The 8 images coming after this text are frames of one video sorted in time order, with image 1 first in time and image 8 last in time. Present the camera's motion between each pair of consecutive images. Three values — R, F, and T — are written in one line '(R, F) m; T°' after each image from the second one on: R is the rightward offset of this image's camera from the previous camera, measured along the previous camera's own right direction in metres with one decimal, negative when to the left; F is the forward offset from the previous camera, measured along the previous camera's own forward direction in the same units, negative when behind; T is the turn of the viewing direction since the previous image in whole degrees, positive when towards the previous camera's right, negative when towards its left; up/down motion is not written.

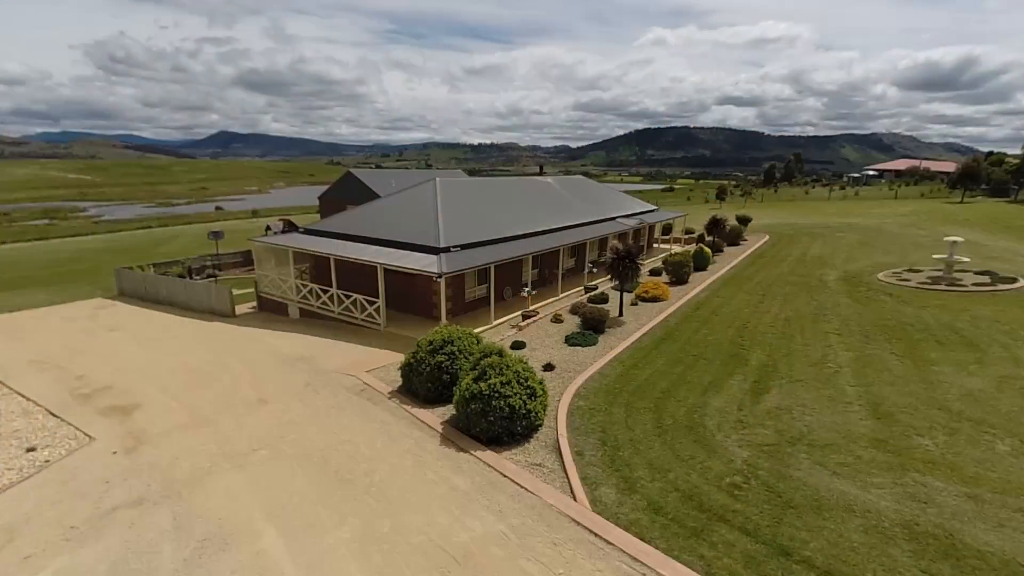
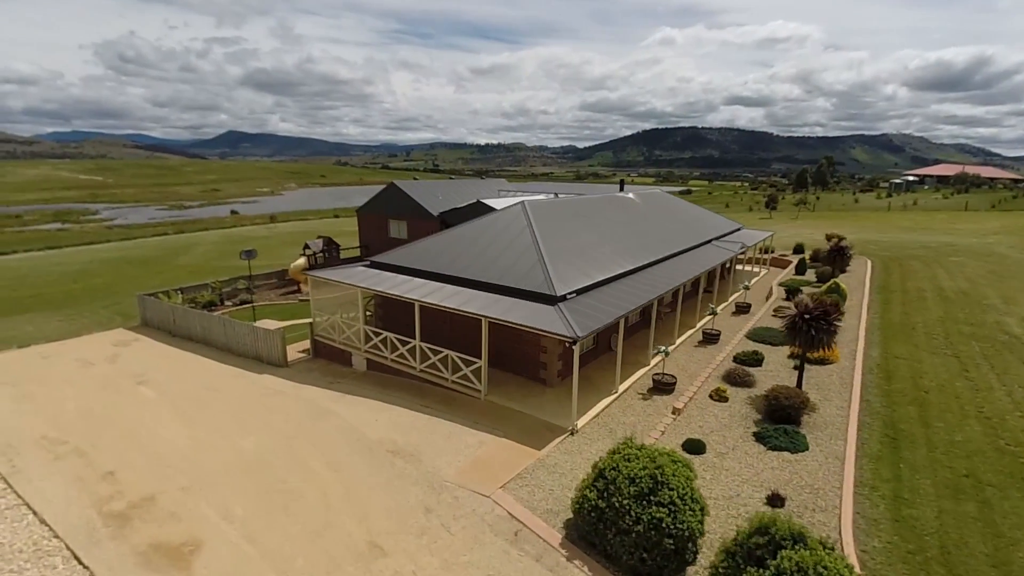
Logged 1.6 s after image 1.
(-3.8, +4.0) m; -1°
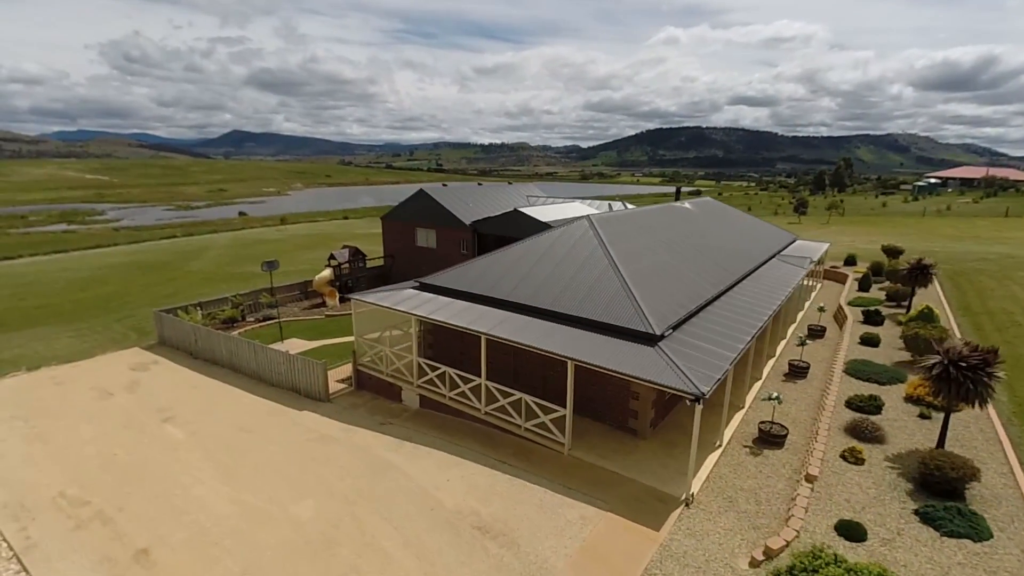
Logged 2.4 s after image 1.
(-2.1, +2.0) m; 0°
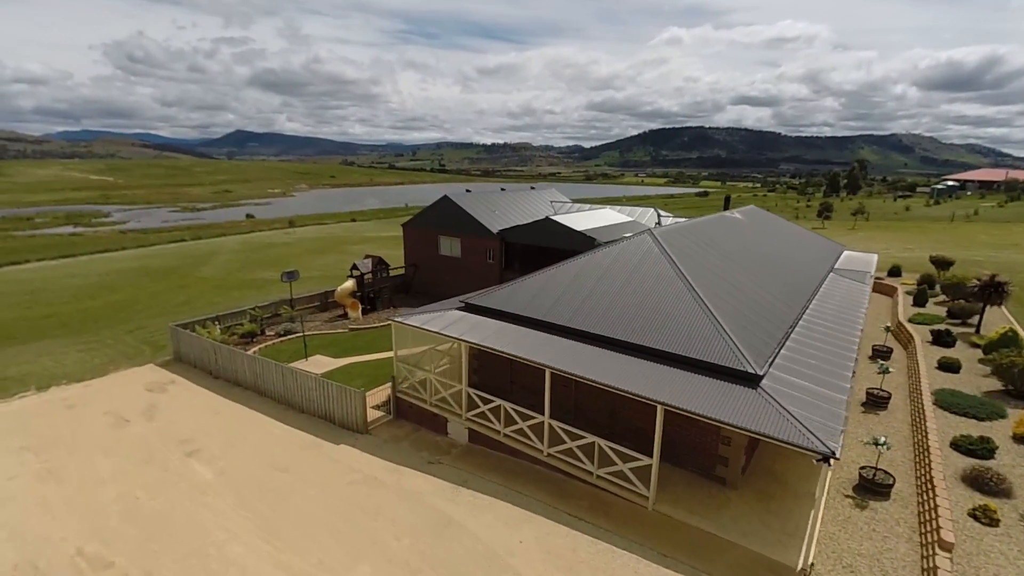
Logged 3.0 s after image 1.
(-1.7, +1.5) m; 0°
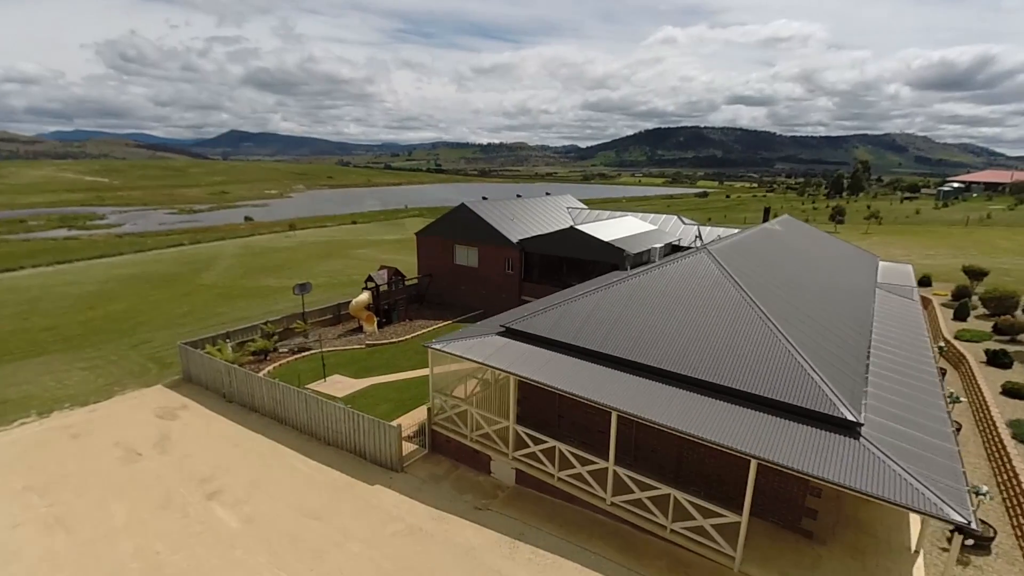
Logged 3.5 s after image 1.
(-1.5, +1.2) m; 0°
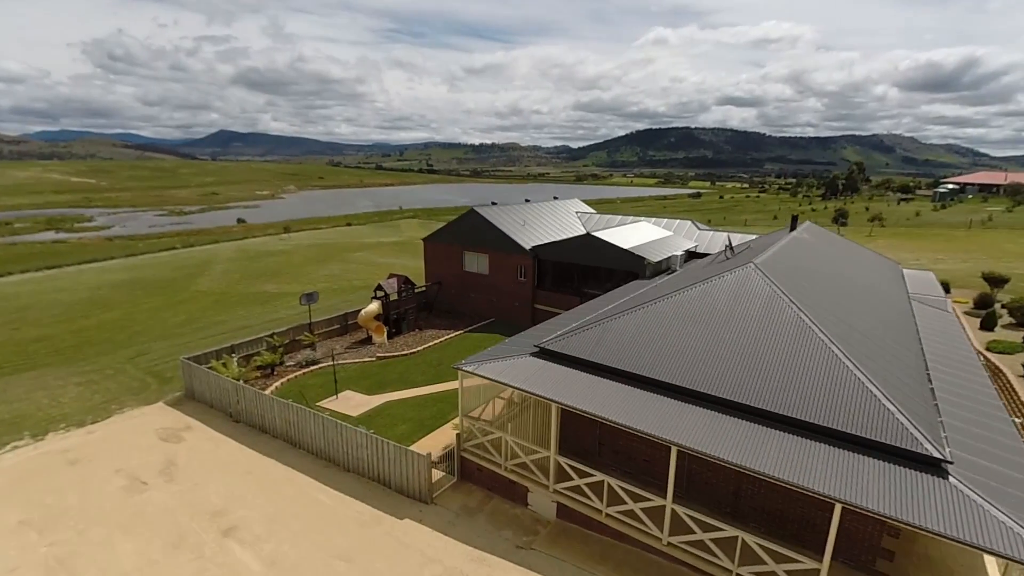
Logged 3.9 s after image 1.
(-1.2, +0.9) m; +1°
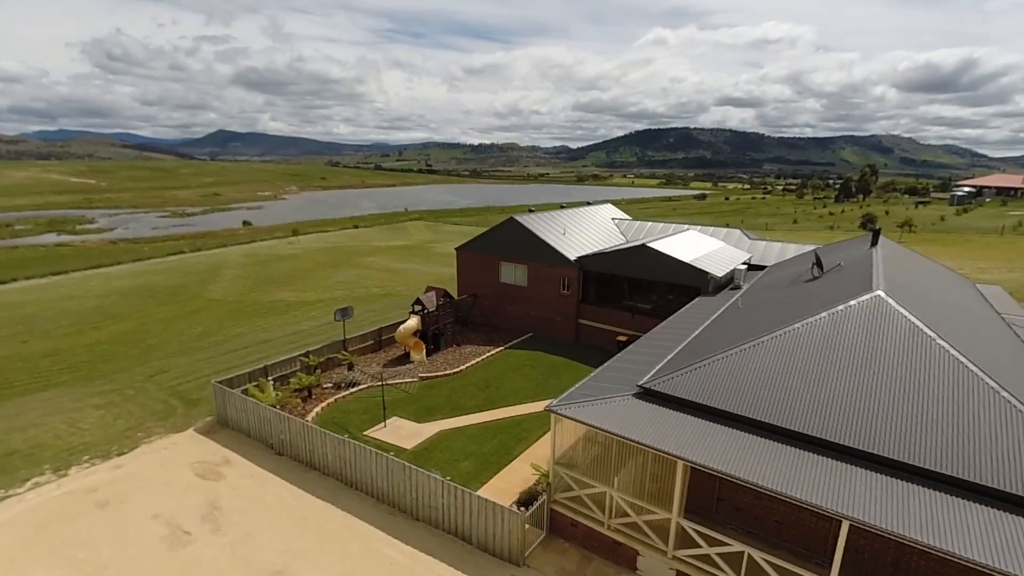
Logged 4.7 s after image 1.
(-2.5, +1.7) m; 0°
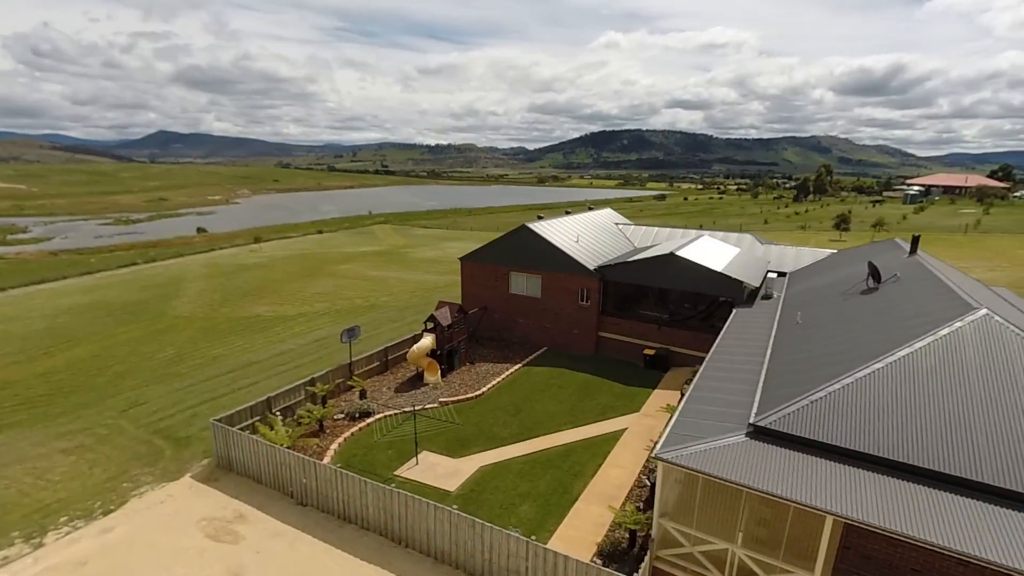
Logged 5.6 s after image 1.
(-2.9, +1.8) m; +4°
